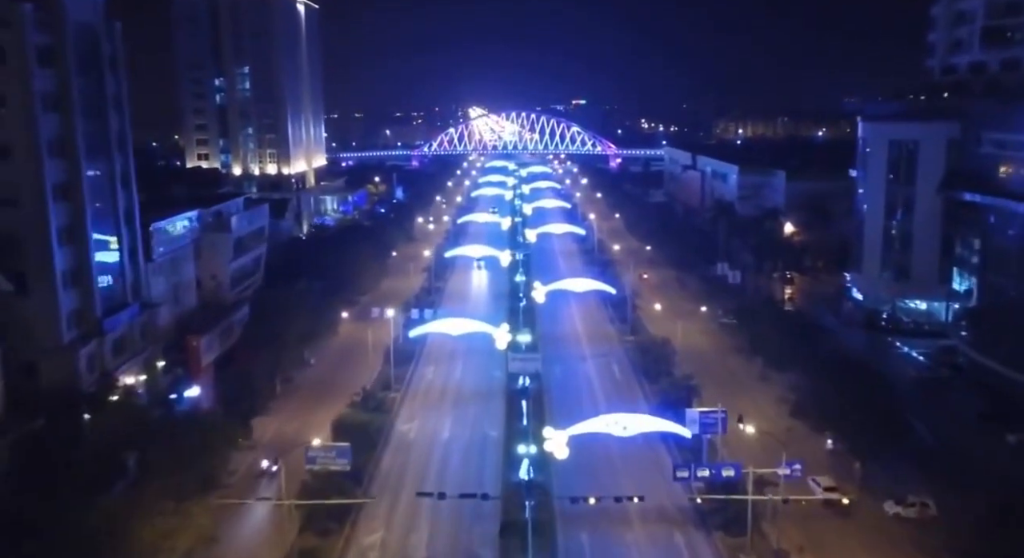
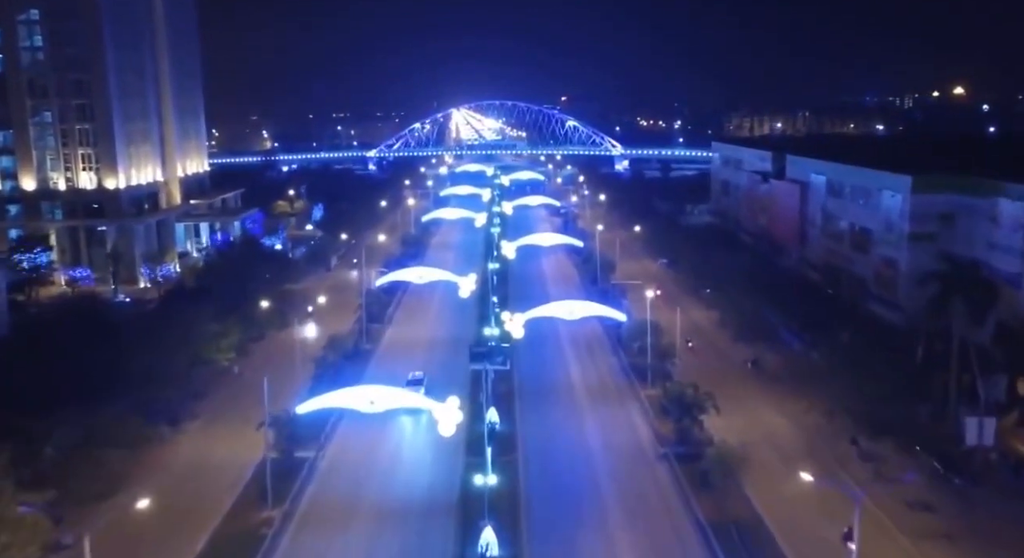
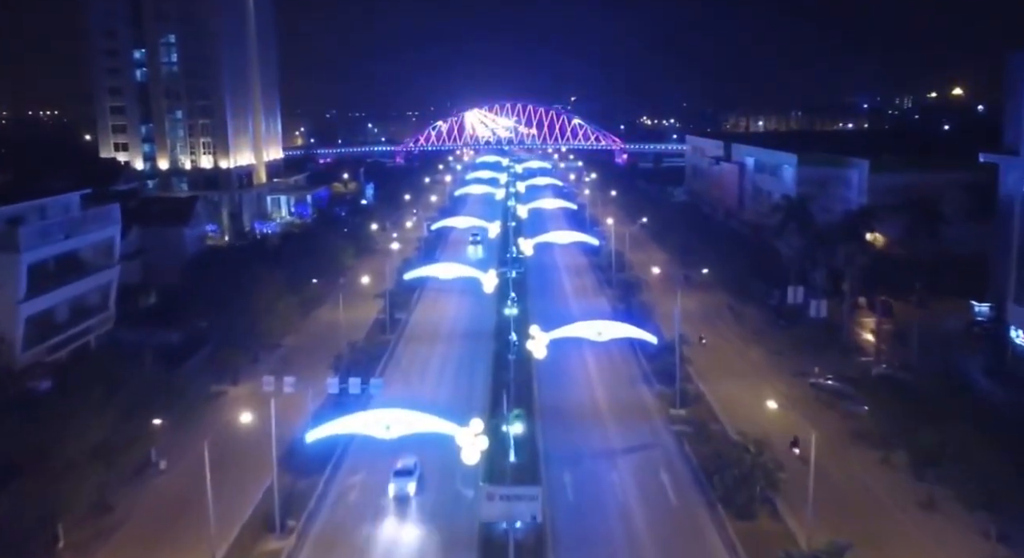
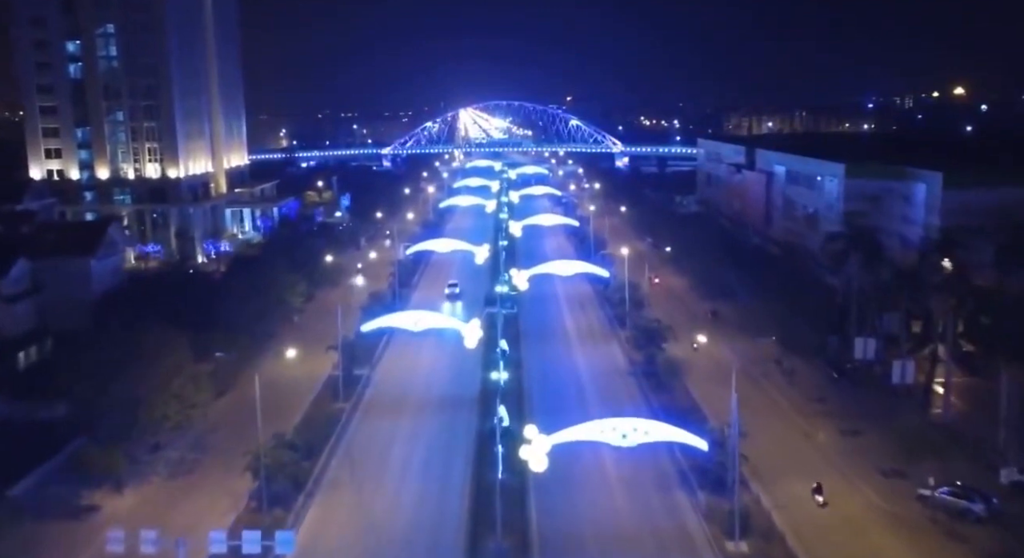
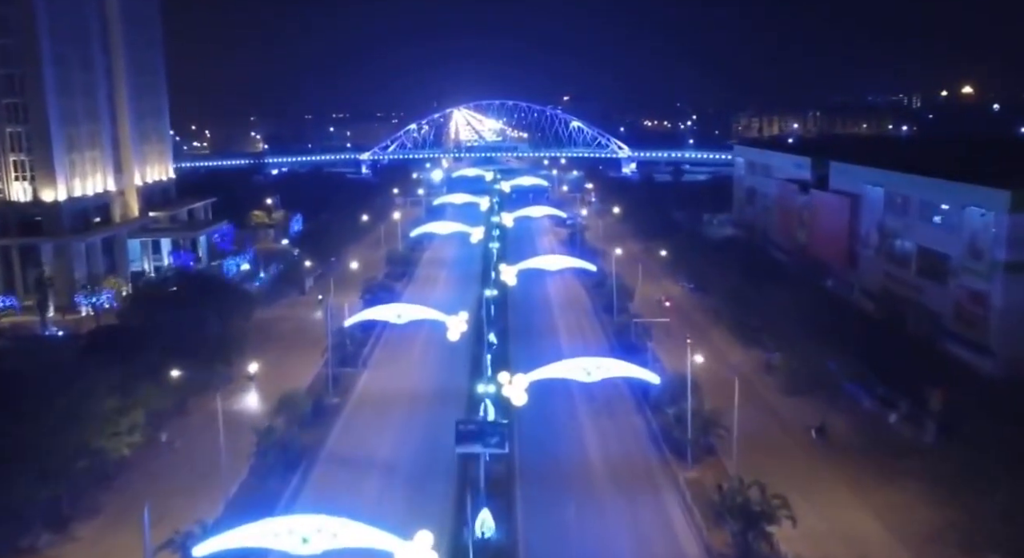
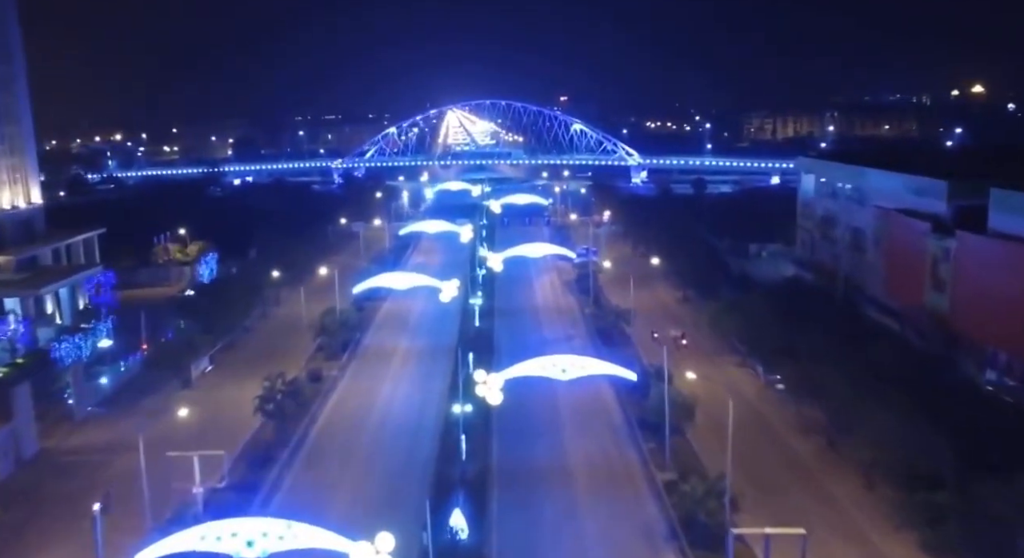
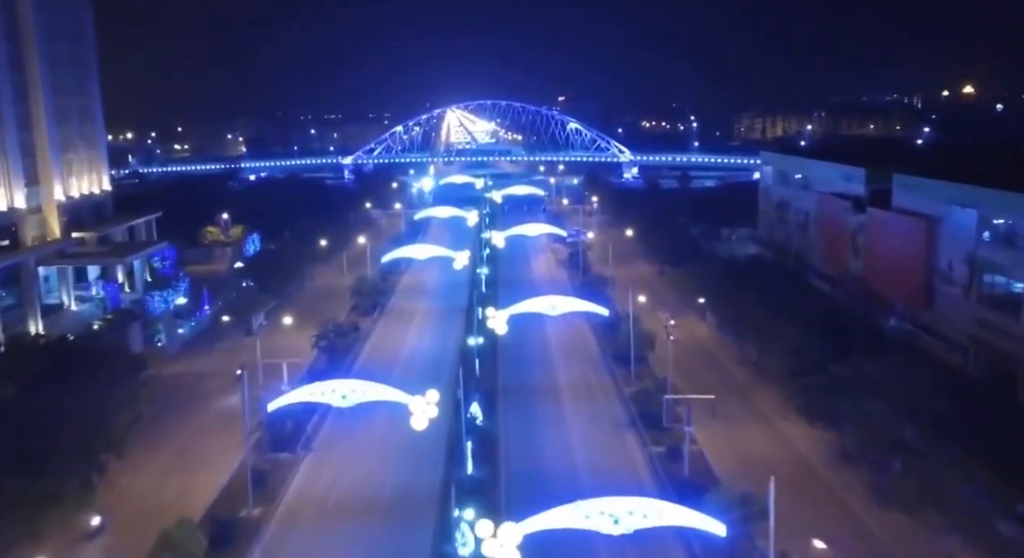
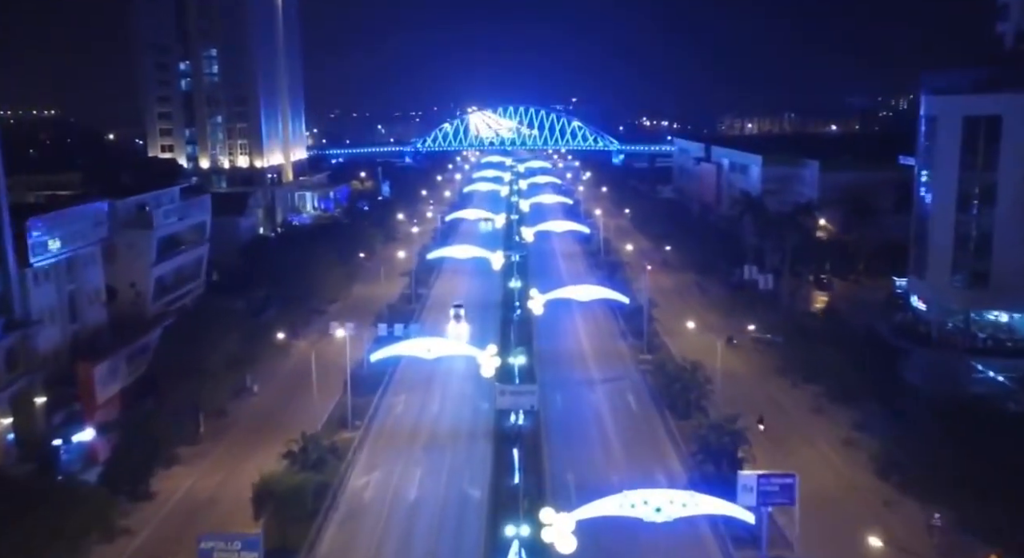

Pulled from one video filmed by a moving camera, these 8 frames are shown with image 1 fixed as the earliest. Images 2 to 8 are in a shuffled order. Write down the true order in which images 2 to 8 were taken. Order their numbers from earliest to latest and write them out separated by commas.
8, 3, 4, 2, 5, 7, 6
